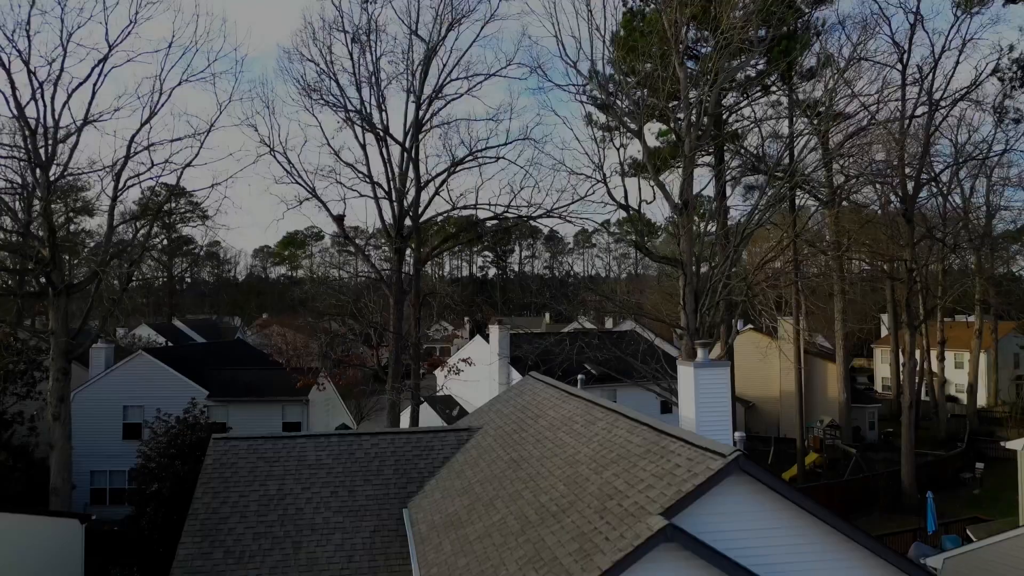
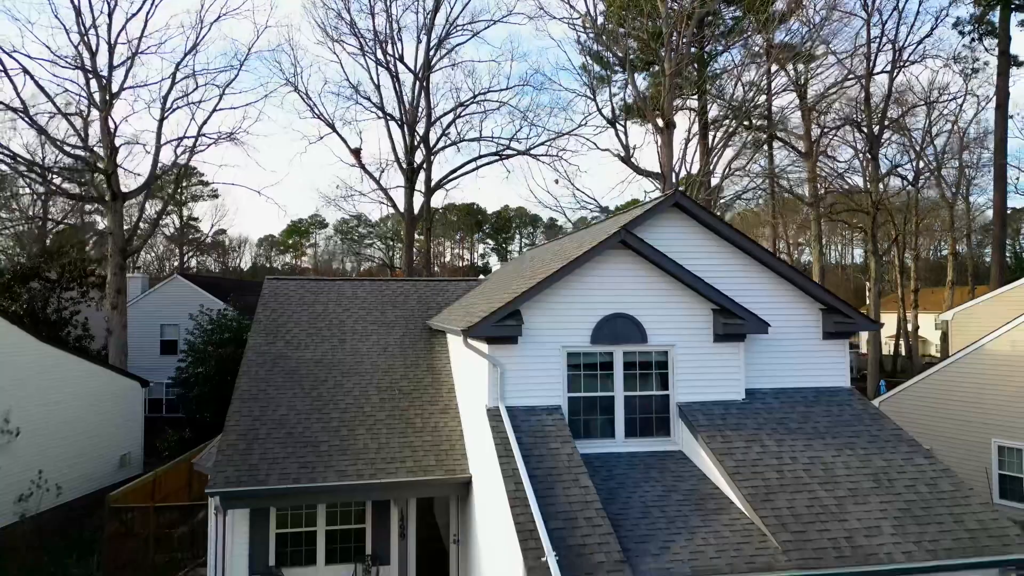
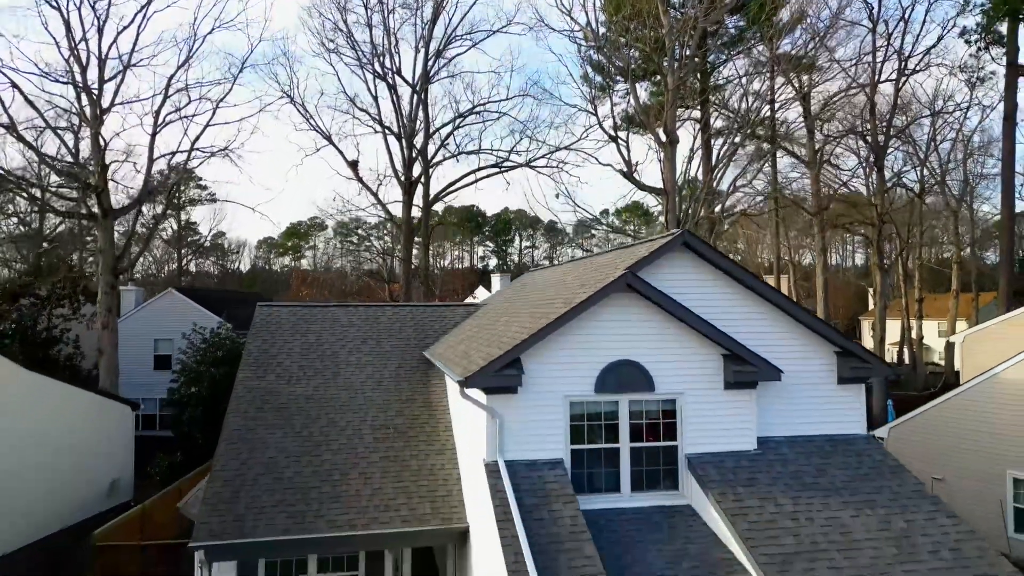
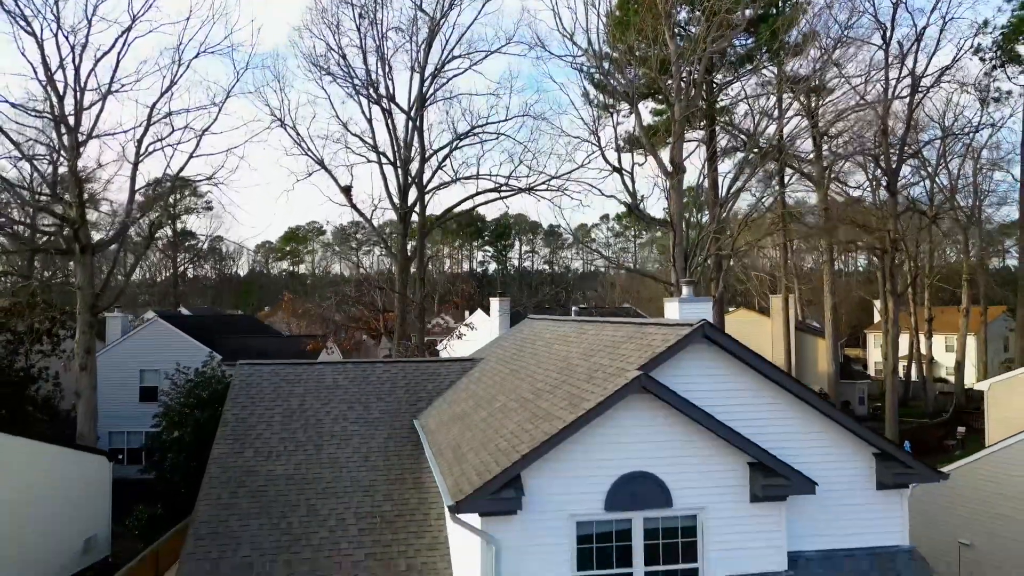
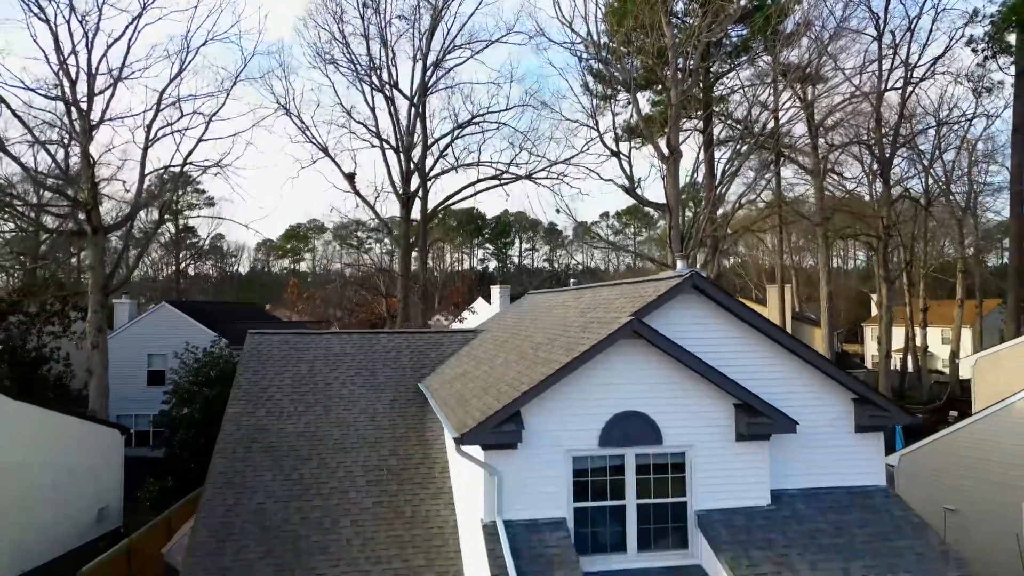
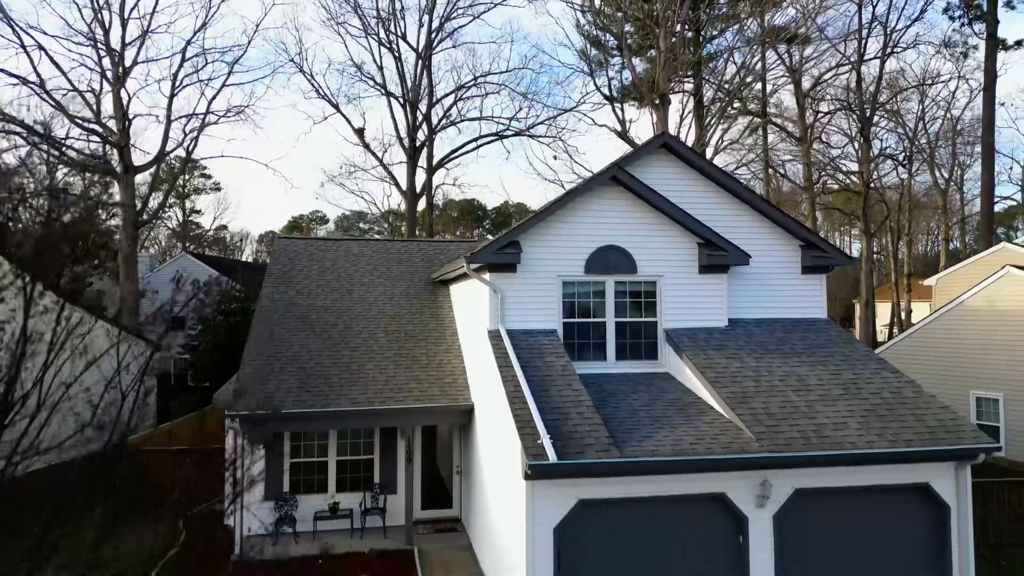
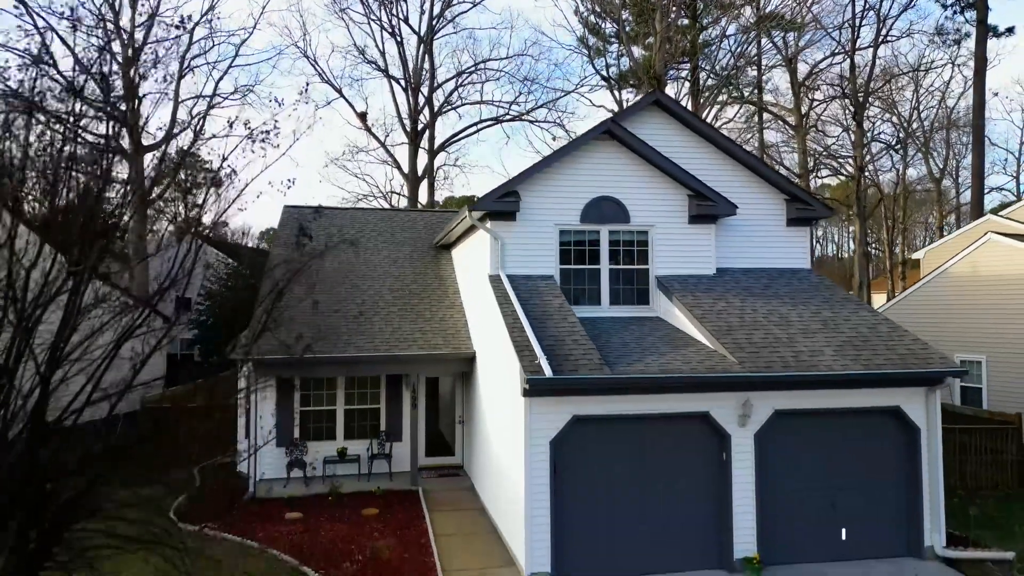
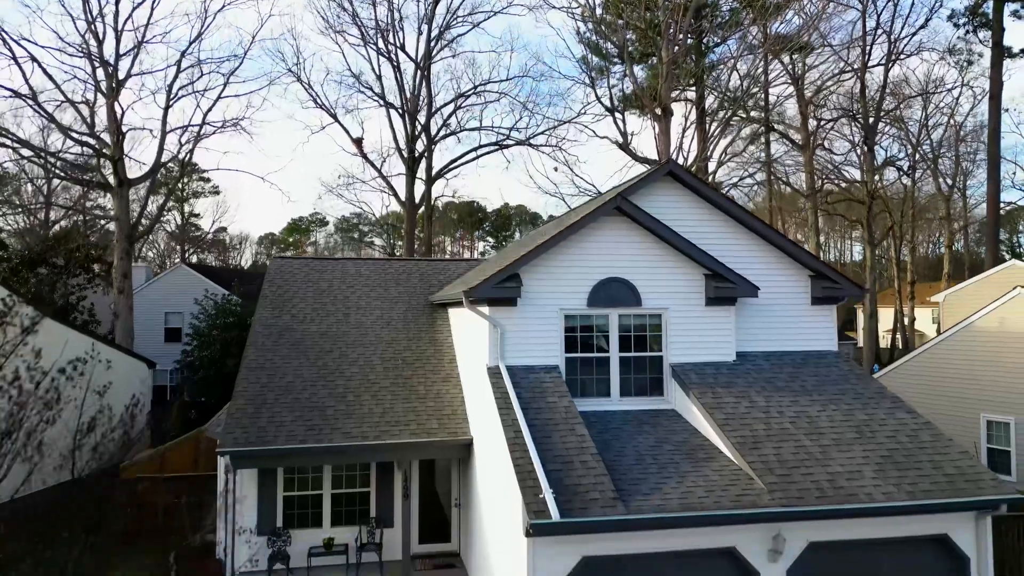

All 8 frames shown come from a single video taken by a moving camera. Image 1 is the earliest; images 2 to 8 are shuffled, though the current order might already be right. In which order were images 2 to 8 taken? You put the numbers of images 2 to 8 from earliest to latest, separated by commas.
4, 5, 3, 2, 8, 6, 7
